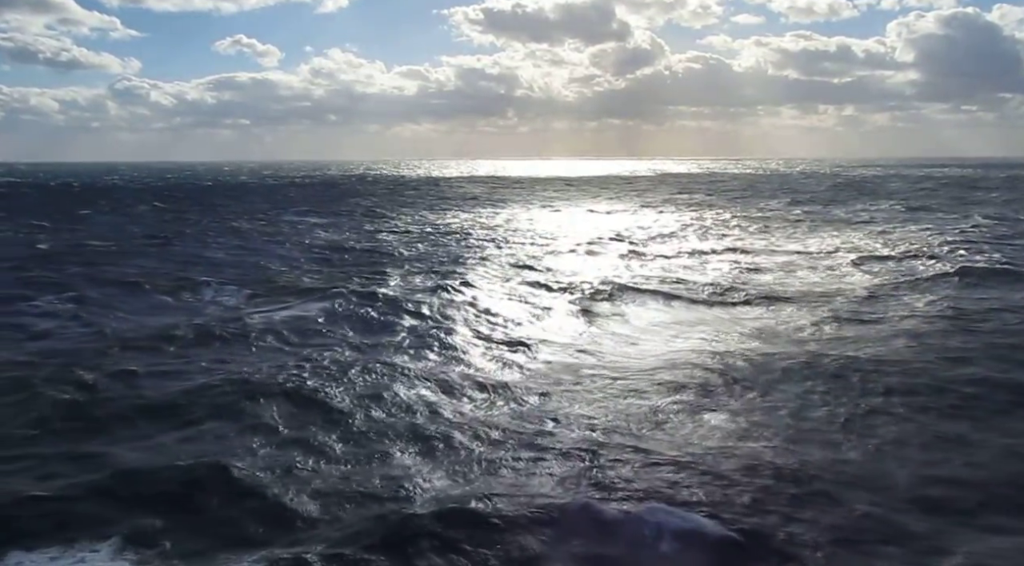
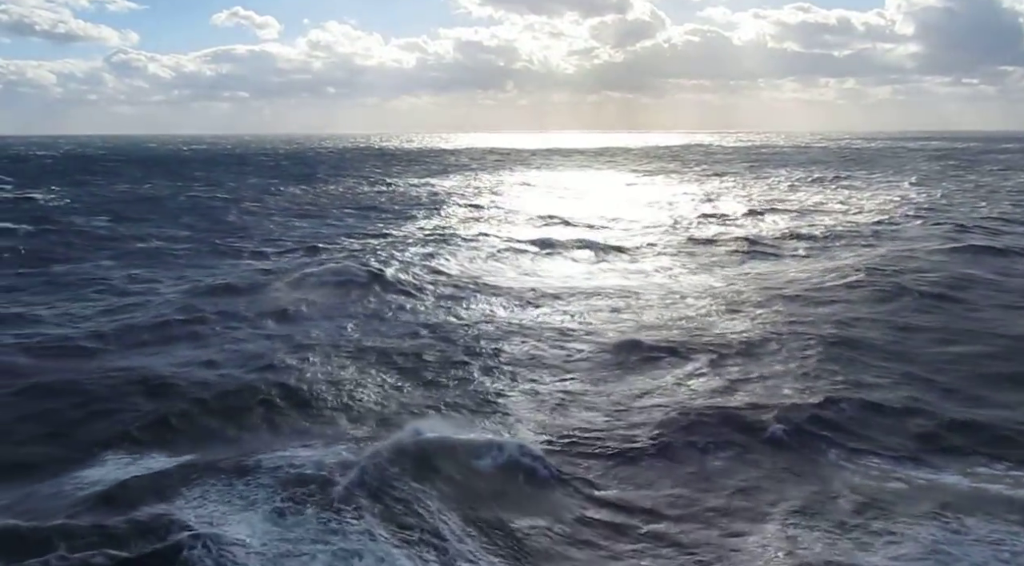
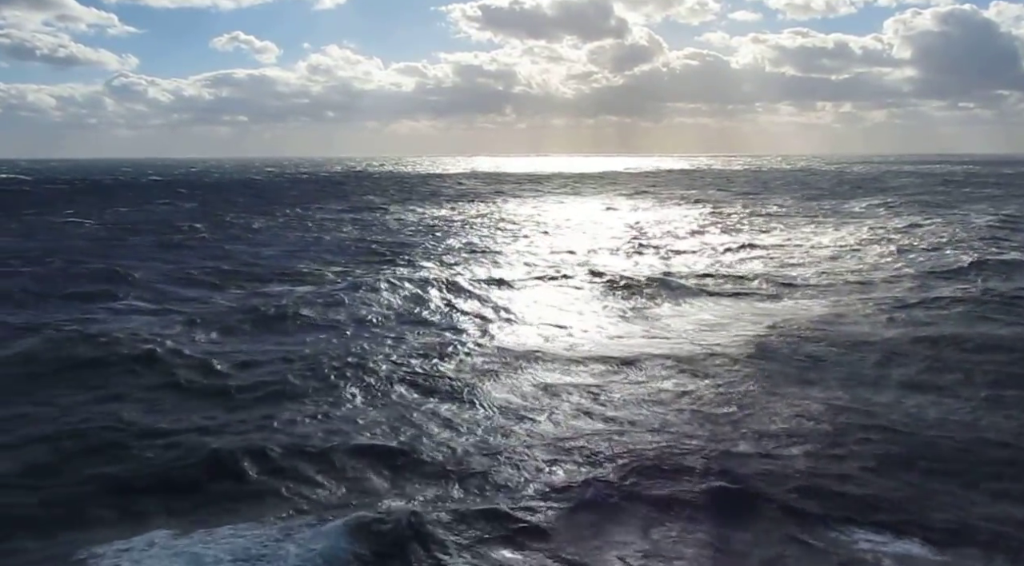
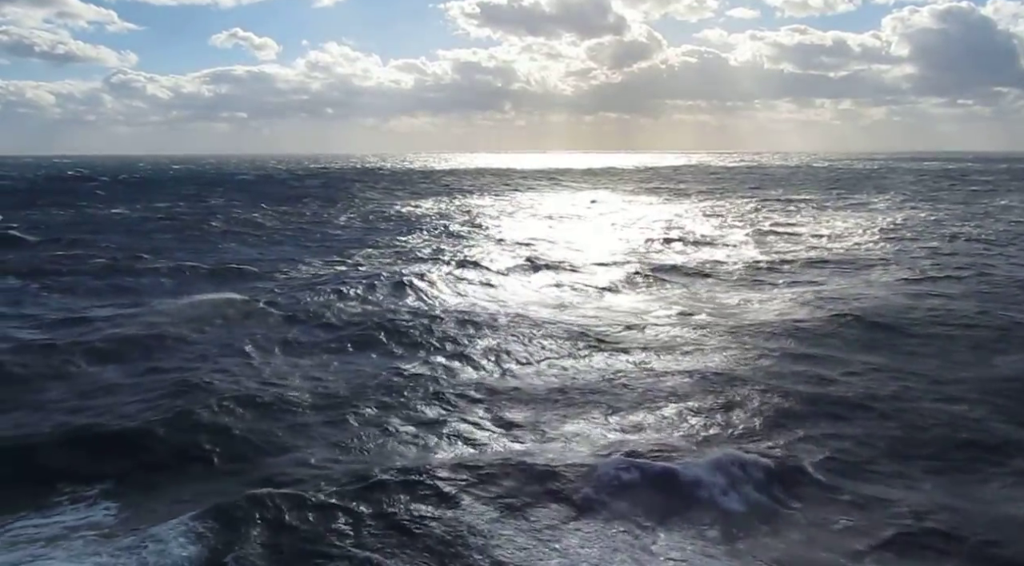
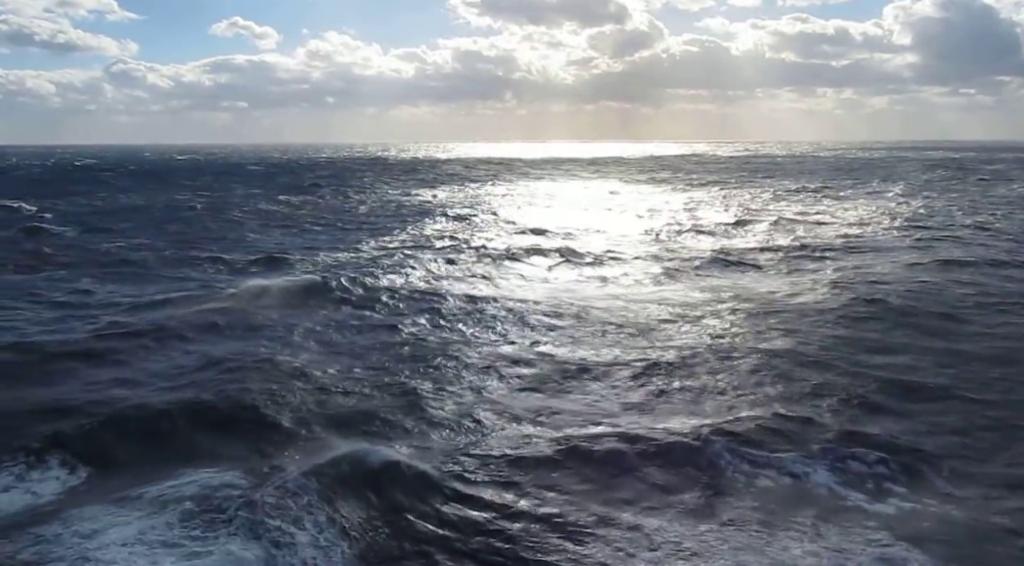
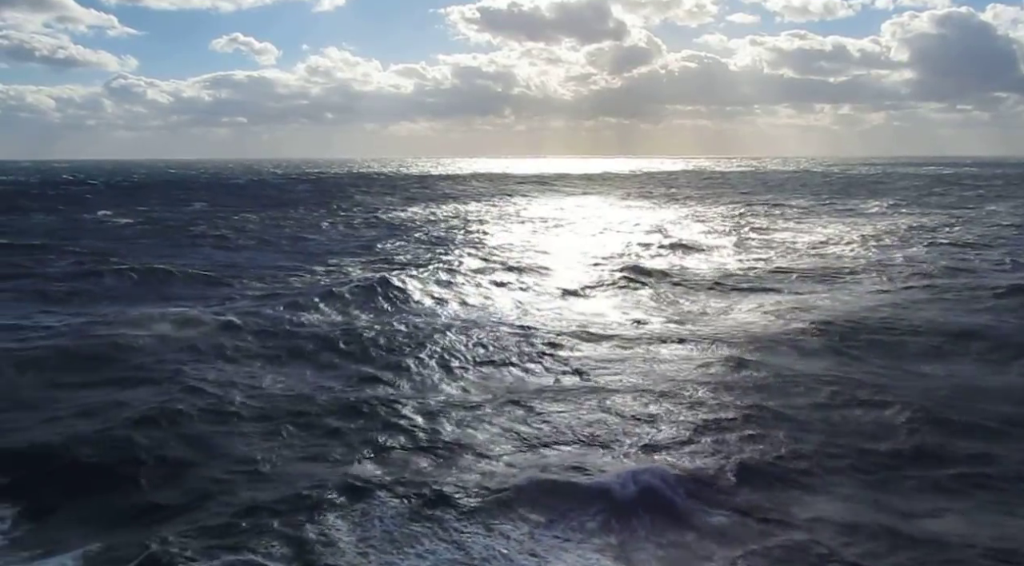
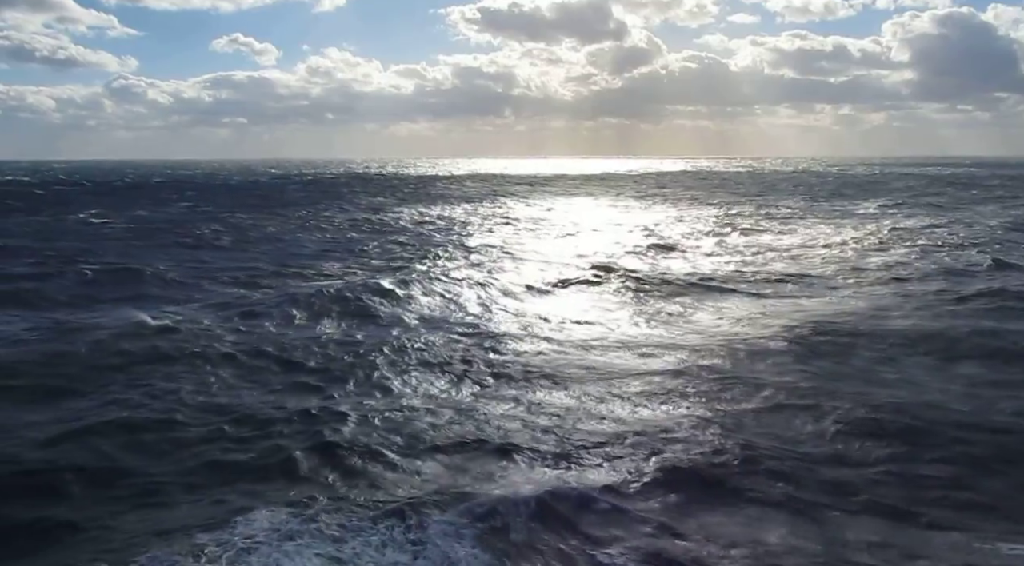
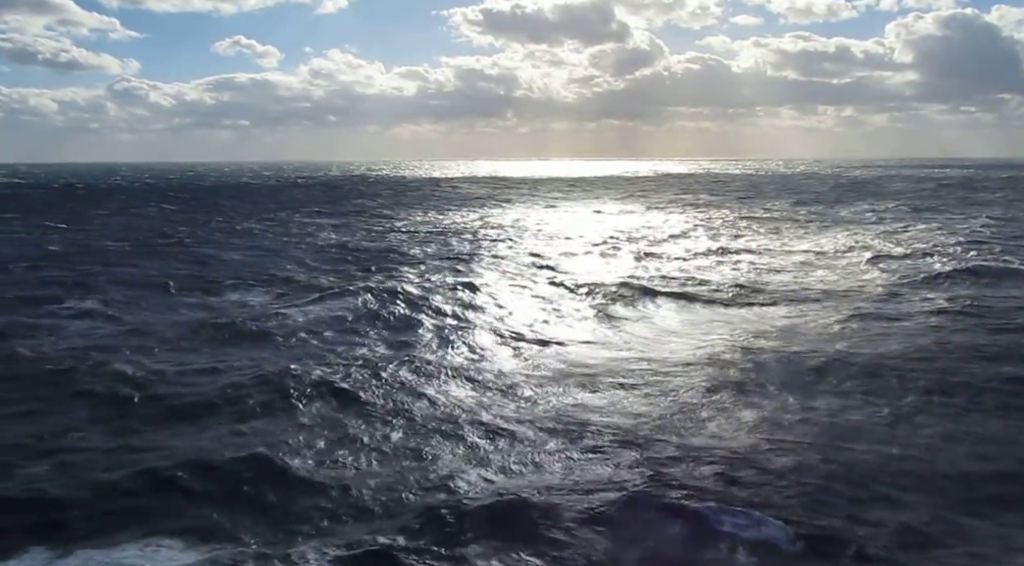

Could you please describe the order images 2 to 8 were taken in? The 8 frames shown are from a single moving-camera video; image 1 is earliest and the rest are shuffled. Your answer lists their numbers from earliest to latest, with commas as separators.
8, 3, 7, 6, 4, 5, 2
